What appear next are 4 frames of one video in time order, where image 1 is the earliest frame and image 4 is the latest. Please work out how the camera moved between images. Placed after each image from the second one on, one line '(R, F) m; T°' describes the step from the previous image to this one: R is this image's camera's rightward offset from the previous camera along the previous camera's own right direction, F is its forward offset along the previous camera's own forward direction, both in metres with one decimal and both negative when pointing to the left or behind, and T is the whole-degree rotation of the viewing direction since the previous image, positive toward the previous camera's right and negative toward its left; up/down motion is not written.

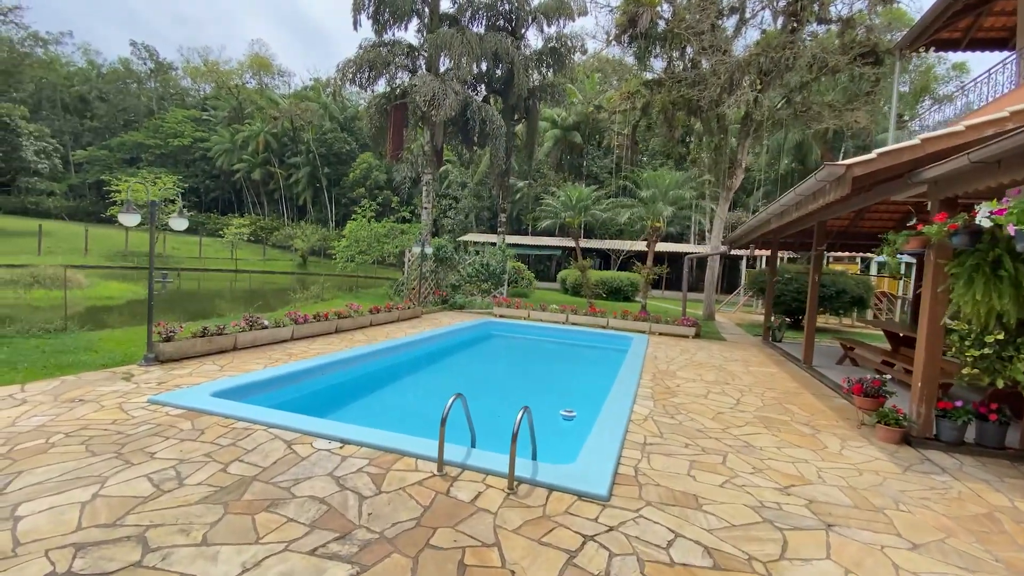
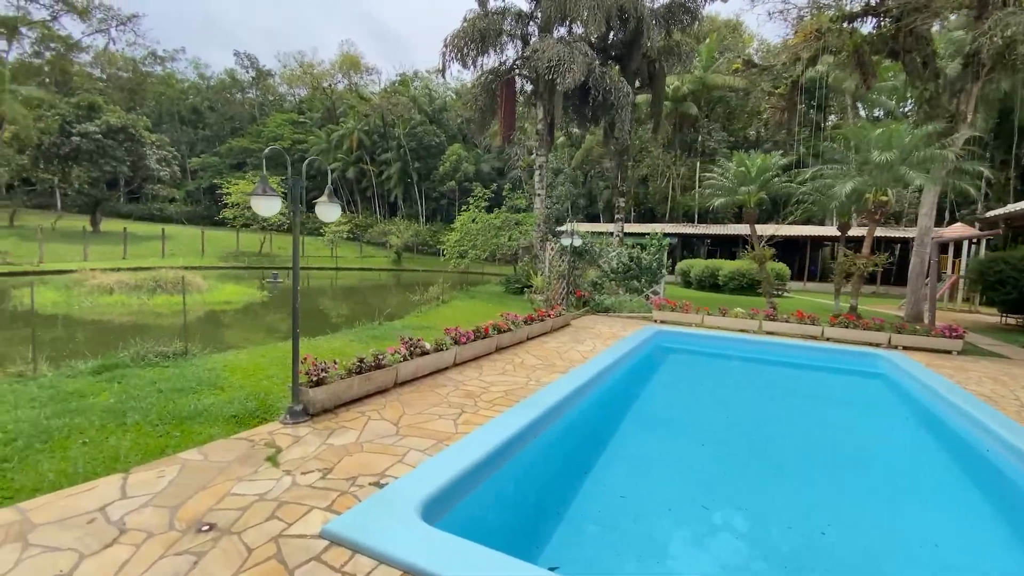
(-1.9, +2.1) m; -9°
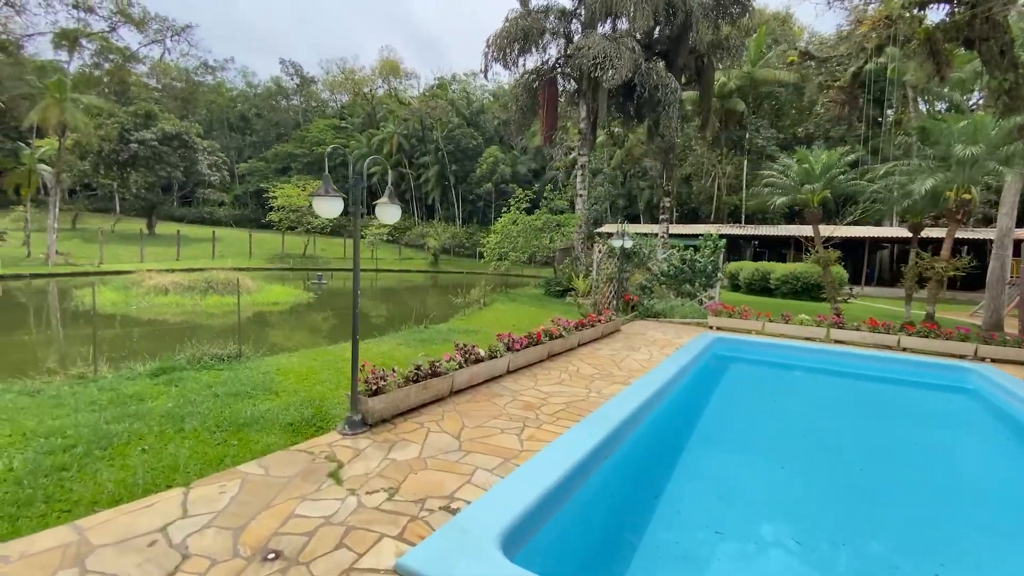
(-0.3, +0.3) m; -4°
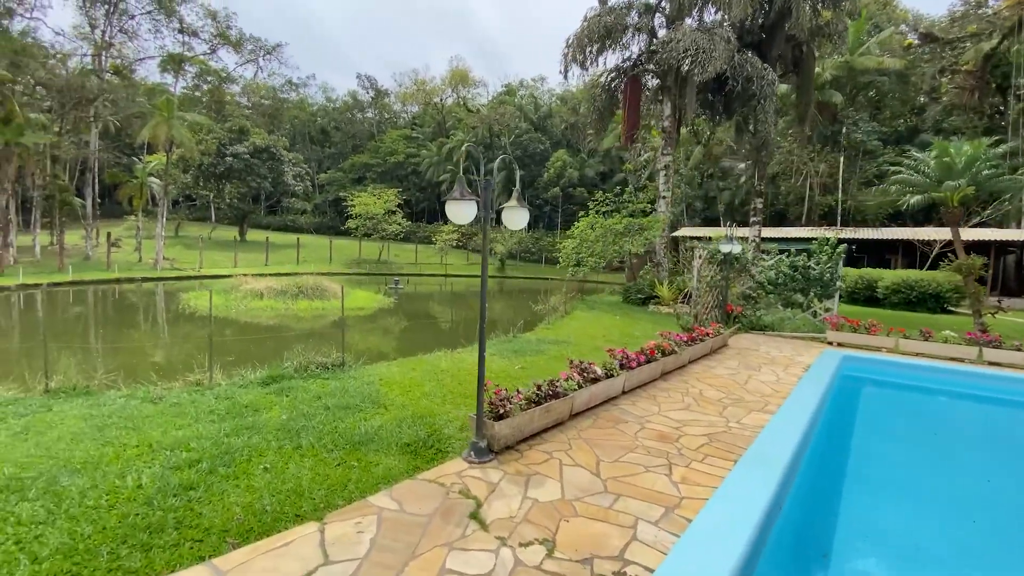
(-0.6, +0.4) m; -7°
